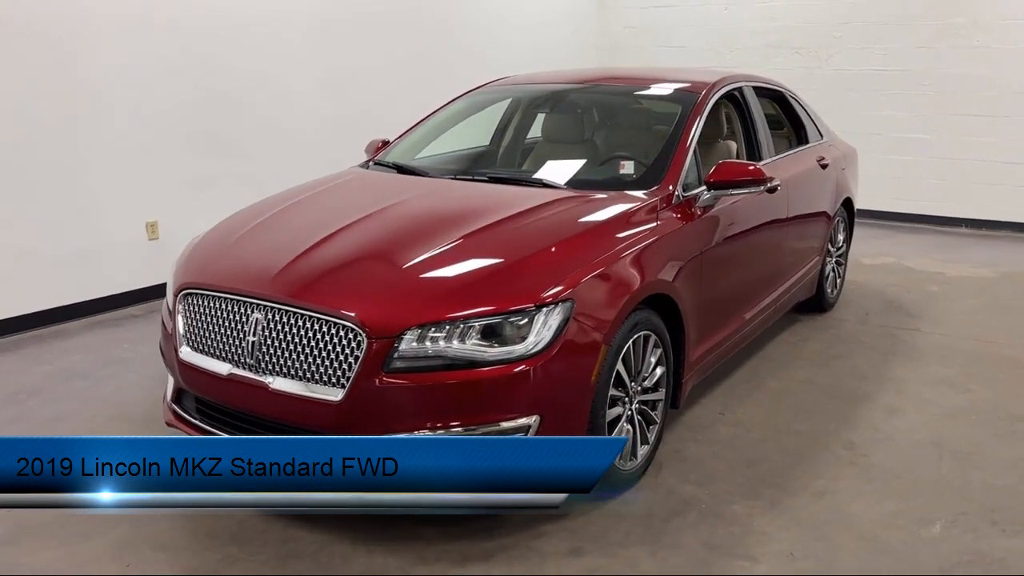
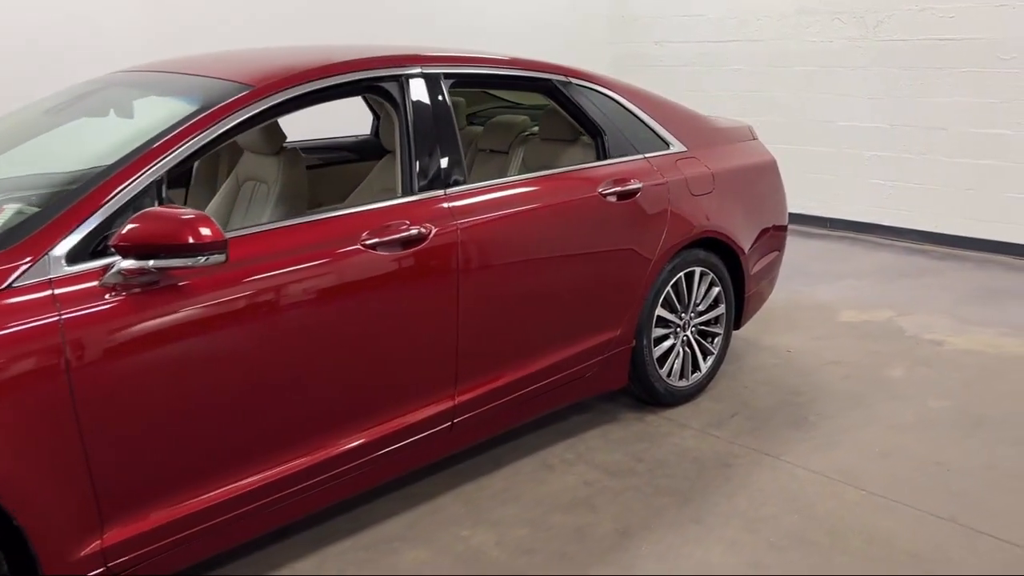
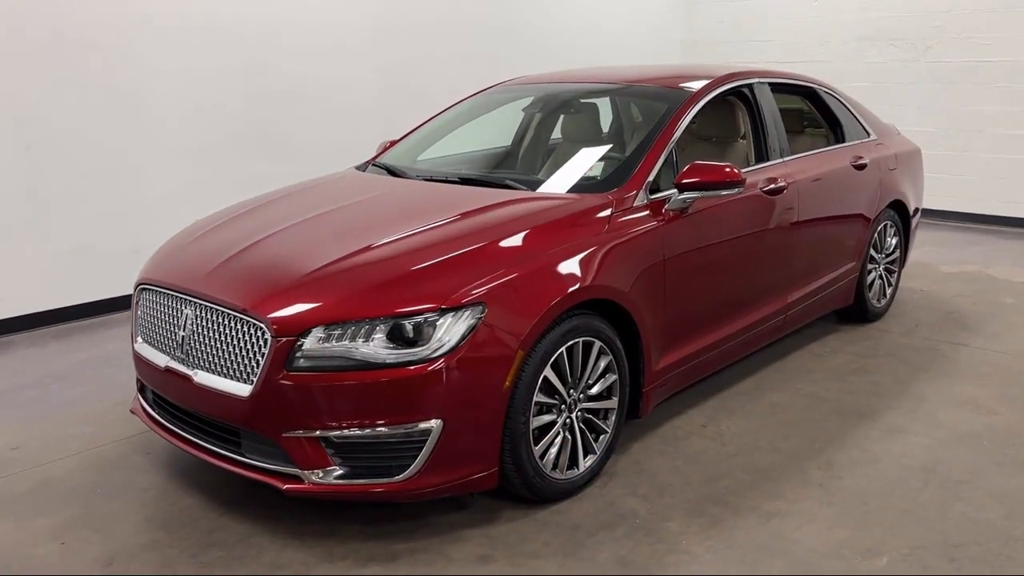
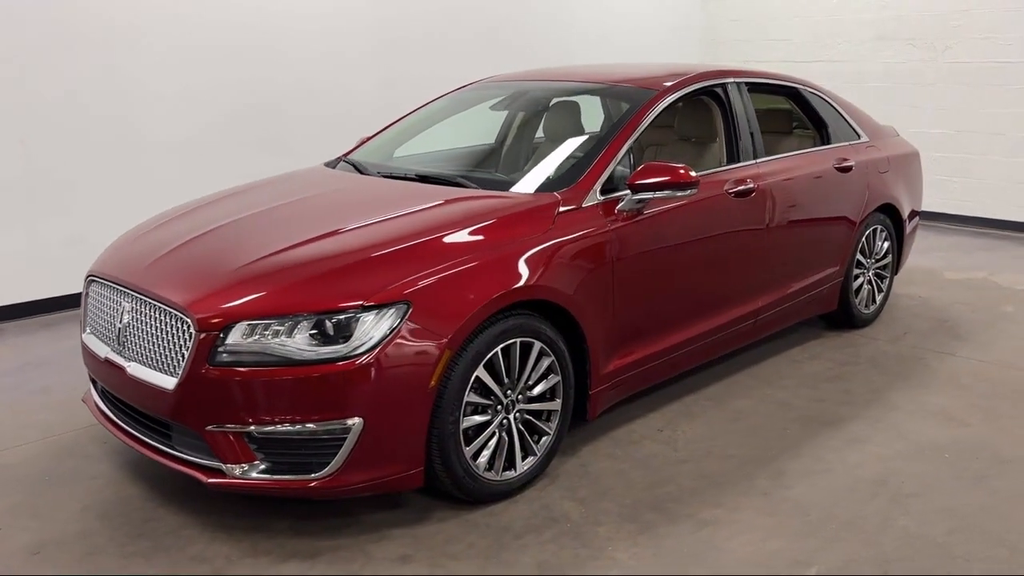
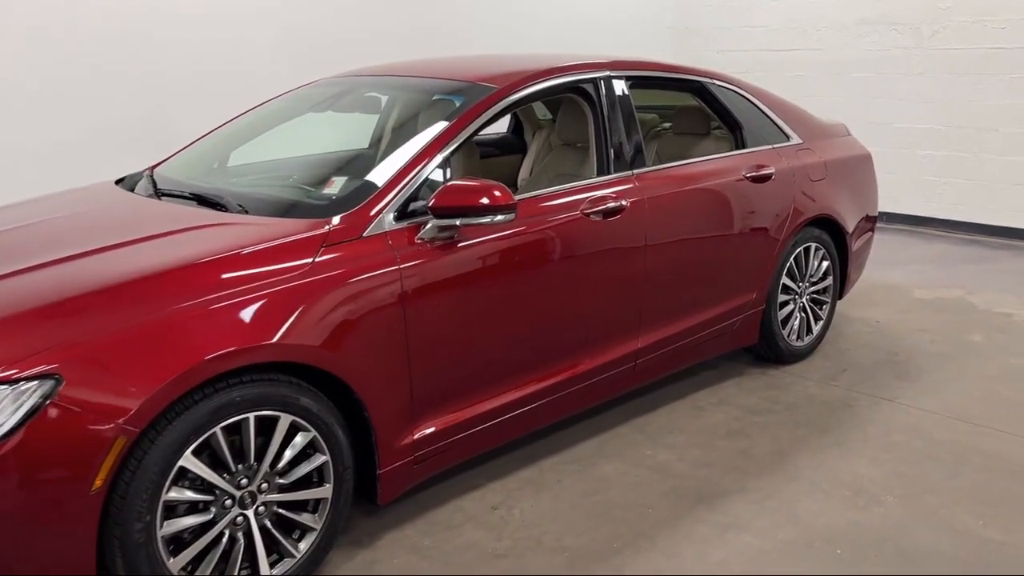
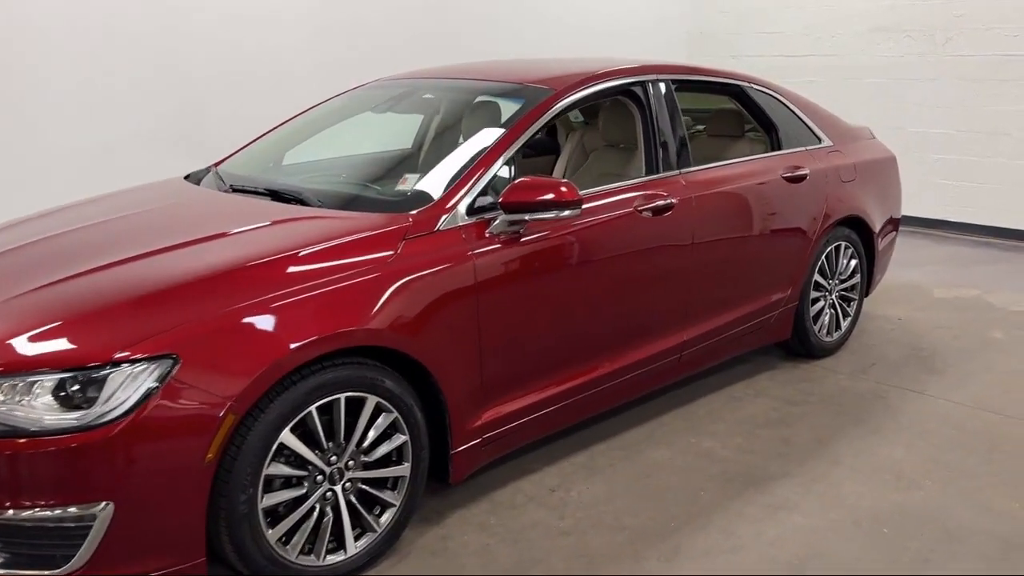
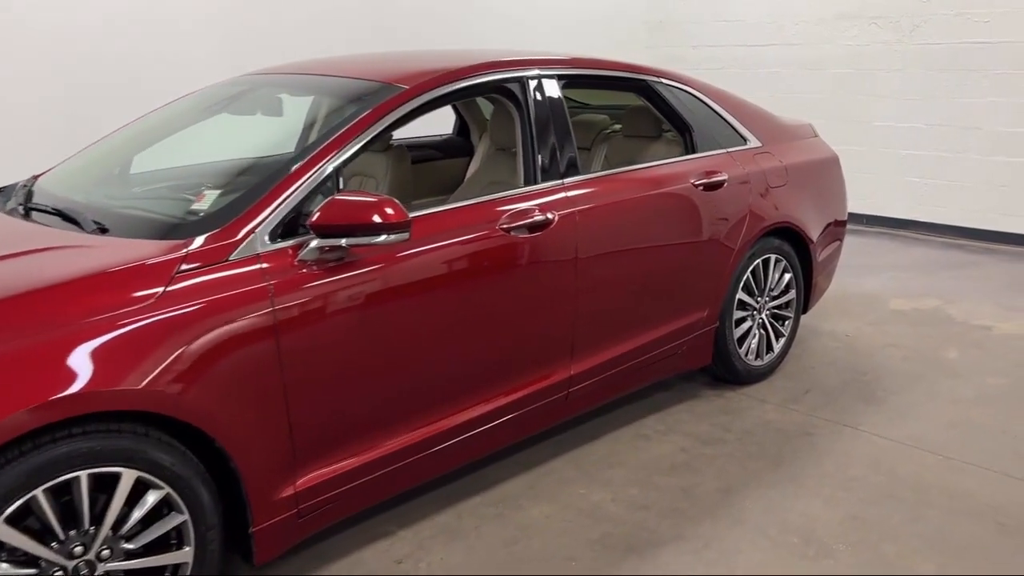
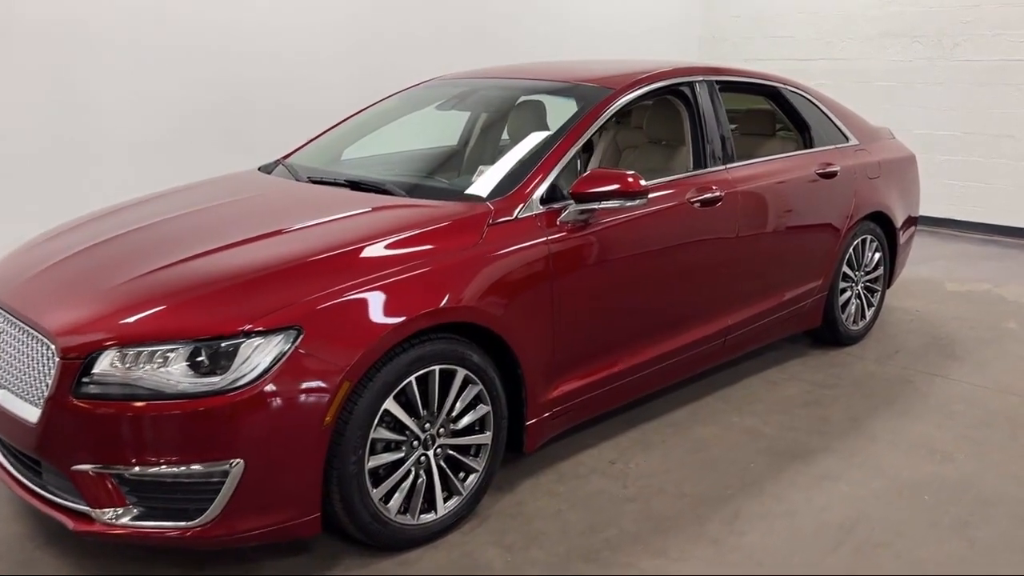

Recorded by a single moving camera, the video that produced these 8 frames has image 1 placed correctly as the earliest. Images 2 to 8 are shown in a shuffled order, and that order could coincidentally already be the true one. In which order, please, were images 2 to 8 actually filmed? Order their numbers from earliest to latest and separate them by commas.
3, 4, 8, 6, 5, 7, 2
